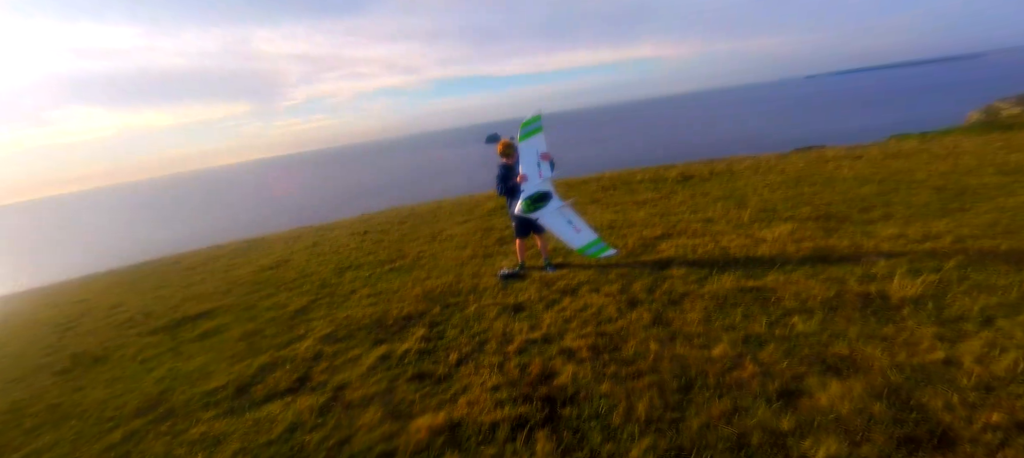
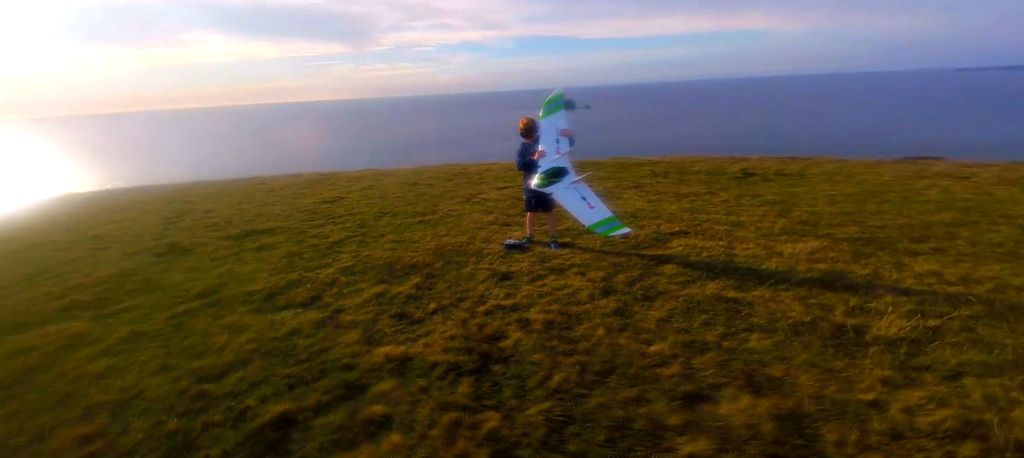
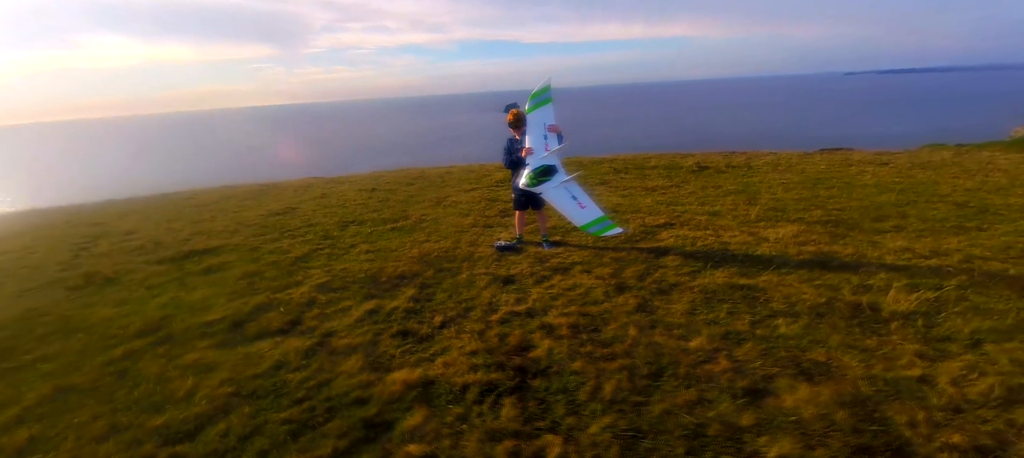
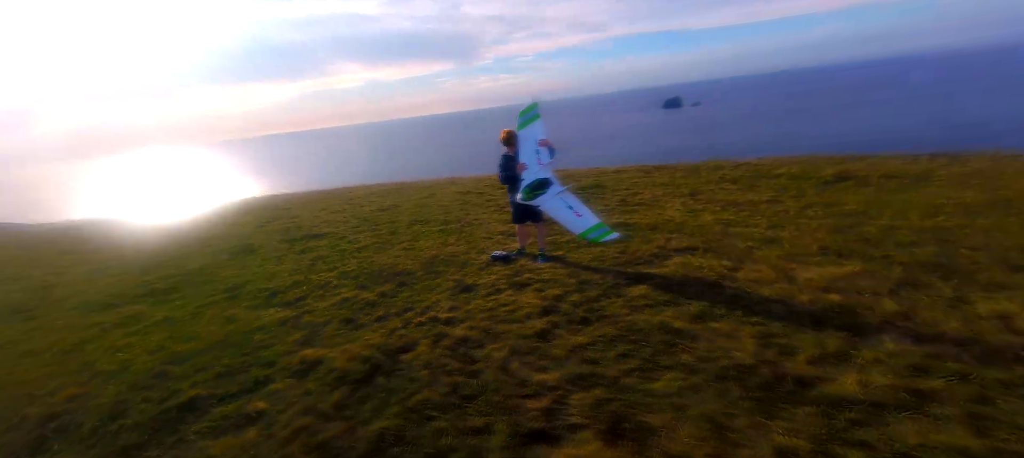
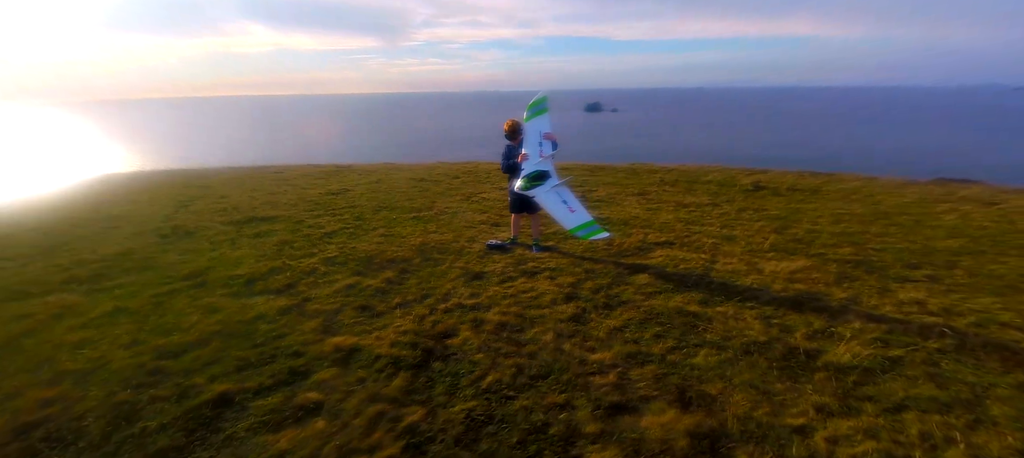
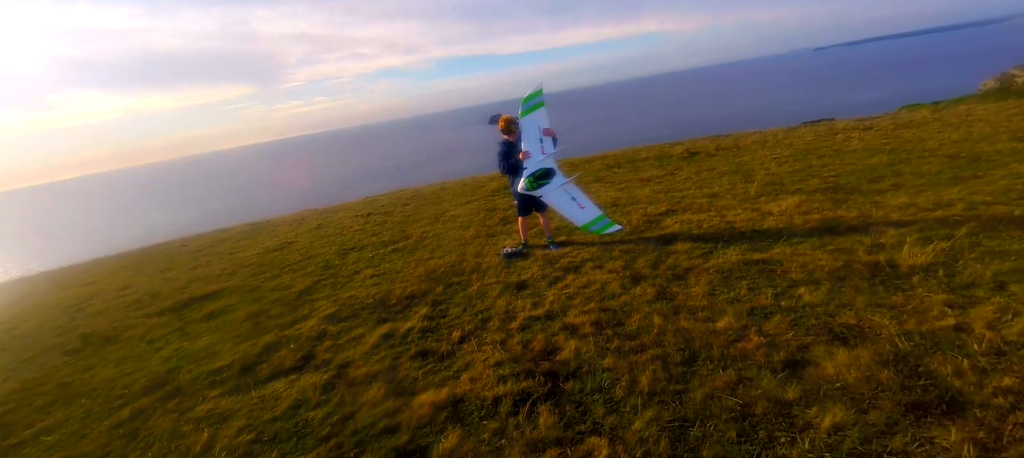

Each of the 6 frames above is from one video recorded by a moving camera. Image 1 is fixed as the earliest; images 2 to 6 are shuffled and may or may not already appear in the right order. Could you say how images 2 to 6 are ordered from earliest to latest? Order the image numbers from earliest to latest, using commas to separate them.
6, 3, 2, 5, 4
